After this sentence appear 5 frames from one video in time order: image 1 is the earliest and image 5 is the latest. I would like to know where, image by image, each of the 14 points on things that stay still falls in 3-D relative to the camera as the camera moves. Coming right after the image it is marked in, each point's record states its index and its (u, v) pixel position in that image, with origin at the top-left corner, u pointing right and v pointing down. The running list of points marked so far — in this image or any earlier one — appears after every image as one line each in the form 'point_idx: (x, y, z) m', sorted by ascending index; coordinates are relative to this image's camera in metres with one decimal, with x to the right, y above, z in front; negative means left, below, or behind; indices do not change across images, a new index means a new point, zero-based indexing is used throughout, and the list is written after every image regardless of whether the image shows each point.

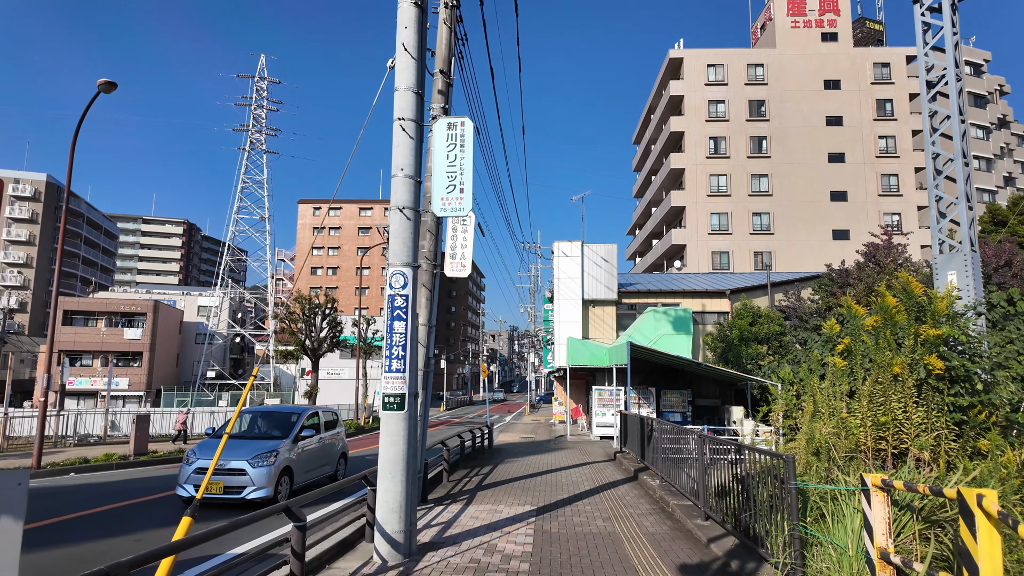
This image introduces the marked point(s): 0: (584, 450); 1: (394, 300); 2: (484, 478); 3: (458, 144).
0: (+2.0, -4.6, +16.7) m
1: (-1.1, -0.1, +5.6) m
2: (-0.5, -3.4, +10.6) m
3: (-0.5, +1.4, +5.8) m
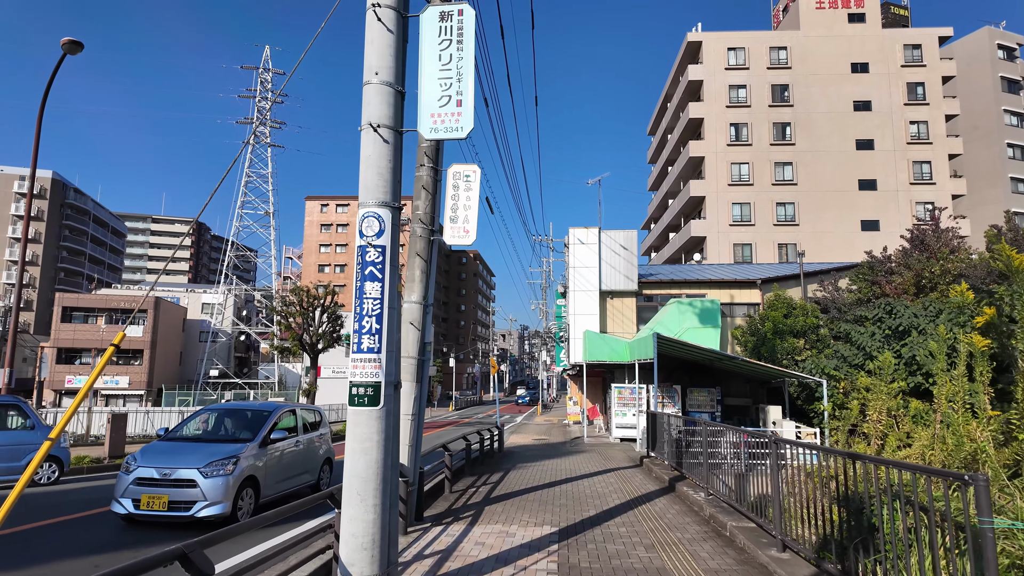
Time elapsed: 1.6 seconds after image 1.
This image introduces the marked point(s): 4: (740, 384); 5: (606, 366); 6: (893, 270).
0: (+2.3, -4.2, +15.1) m
1: (-1.0, +0.2, +4.0) m
2: (-0.3, -3.0, +9.0) m
3: (-0.4, +1.8, +4.3) m
4: (+7.2, -3.0, +18.7) m
5: (+3.2, -2.6, +19.9) m
6: (+11.7, +0.5, +18.2) m
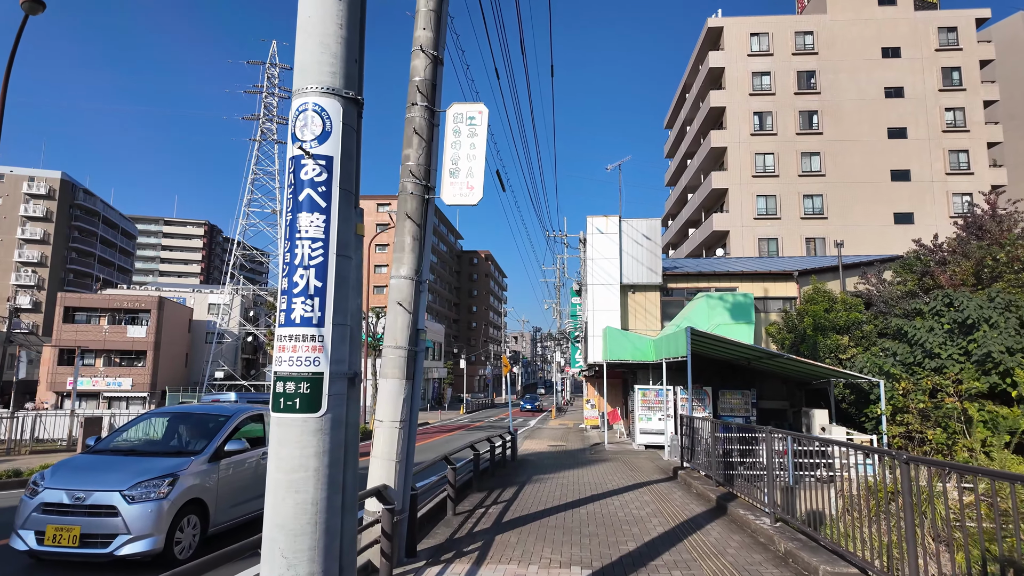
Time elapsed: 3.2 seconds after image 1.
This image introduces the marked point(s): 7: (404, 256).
0: (+2.7, -4.0, +13.5) m
1: (-0.9, +0.5, +2.6) m
2: (-0.1, -2.8, +7.5) m
3: (-0.3, +2.1, +2.8) m
4: (+7.6, -2.8, +17.0) m
5: (+3.6, -2.4, +18.3) m
6: (+12.1, +0.8, +16.5) m
7: (-1.0, +0.3, +5.4) m
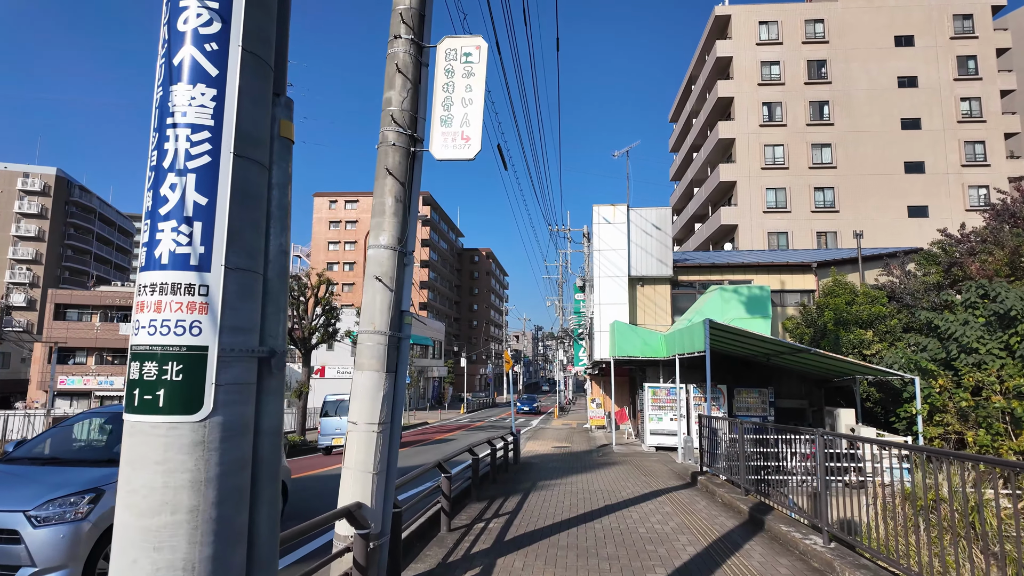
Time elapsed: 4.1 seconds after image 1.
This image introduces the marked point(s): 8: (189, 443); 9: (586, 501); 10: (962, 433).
0: (+2.7, -3.8, +12.5) m
1: (-0.9, +0.7, +1.6) m
2: (0.0, -2.6, +6.5) m
3: (-0.3, +2.3, +1.8) m
4: (+7.6, -2.6, +16.0) m
5: (+3.6, -2.2, +17.3) m
6: (+12.1, +1.0, +15.5) m
7: (-0.9, +0.5, +4.4) m
8: (-0.8, -0.4, +1.4) m
9: (+1.0, -2.9, +8.0) m
10: (+8.0, -2.6, +10.6) m
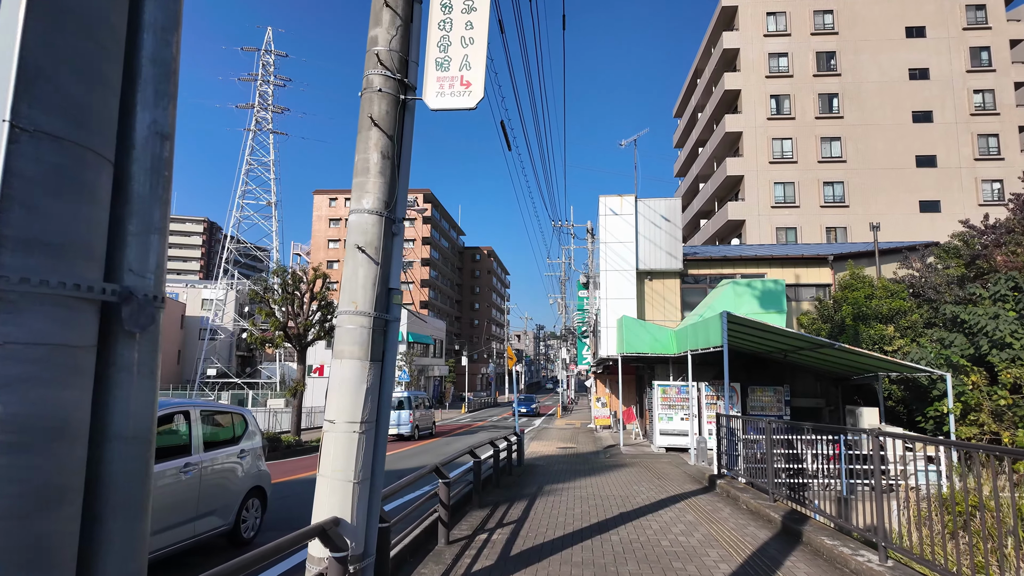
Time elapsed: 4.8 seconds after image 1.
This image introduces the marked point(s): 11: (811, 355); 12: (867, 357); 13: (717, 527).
0: (+2.8, -3.6, +11.8) m
1: (-0.8, +0.9, +0.9) m
2: (0.0, -2.4, +5.8) m
3: (-0.2, +2.4, +1.1) m
4: (+7.7, -2.4, +15.3) m
5: (+3.7, -2.0, +16.6) m
6: (+12.2, +1.2, +14.8) m
7: (-0.9, +0.7, +3.7) m
8: (-0.7, -0.2, +0.7) m
9: (+1.0, -2.7, +7.3) m
10: (+8.1, -2.4, +9.8) m
11: (+6.3, -1.4, +12.3) m
12: (+6.7, -1.3, +11.4) m
13: (+2.1, -2.5, +6.2) m
